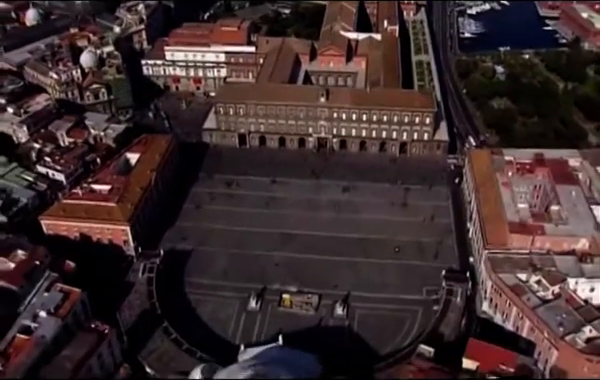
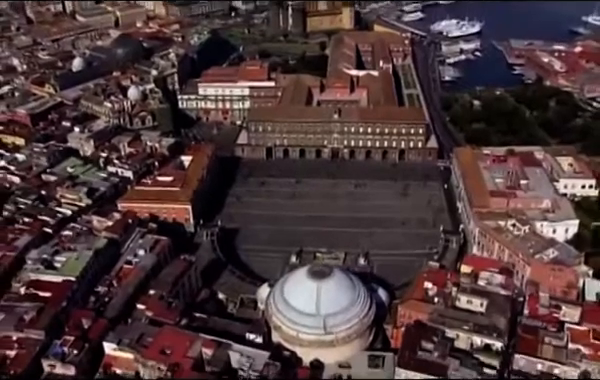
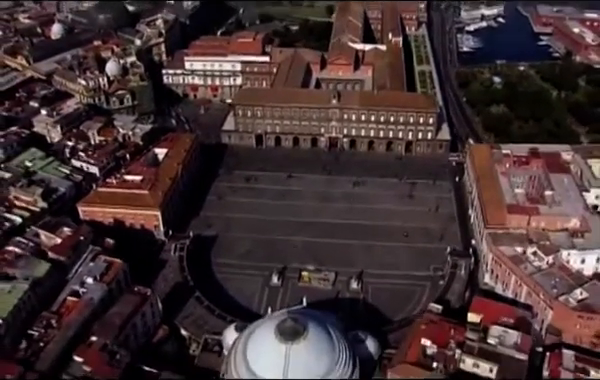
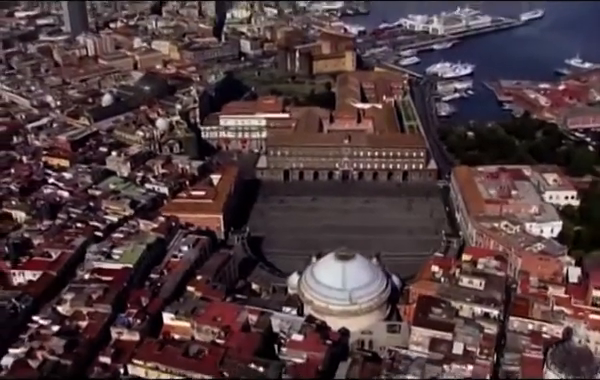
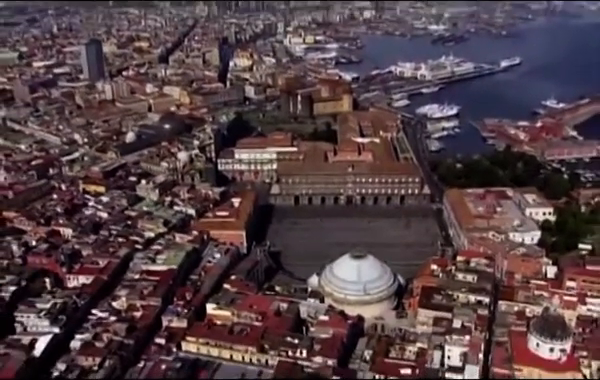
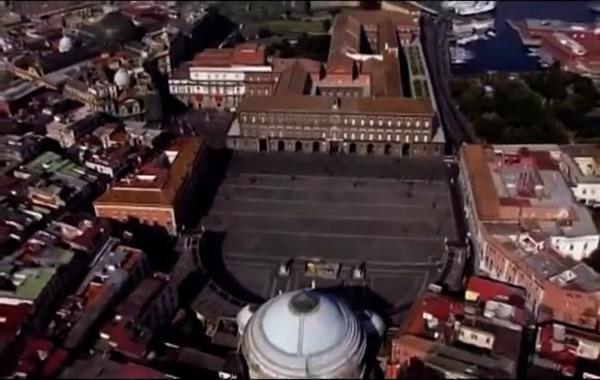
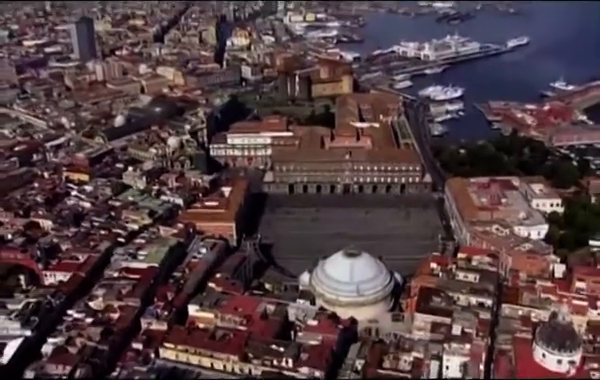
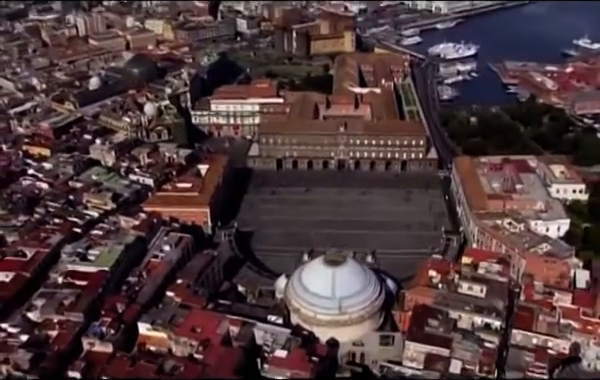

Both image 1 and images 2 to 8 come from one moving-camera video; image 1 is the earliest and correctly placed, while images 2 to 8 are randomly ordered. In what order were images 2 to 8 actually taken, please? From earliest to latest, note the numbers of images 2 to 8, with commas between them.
3, 6, 2, 8, 4, 7, 5
